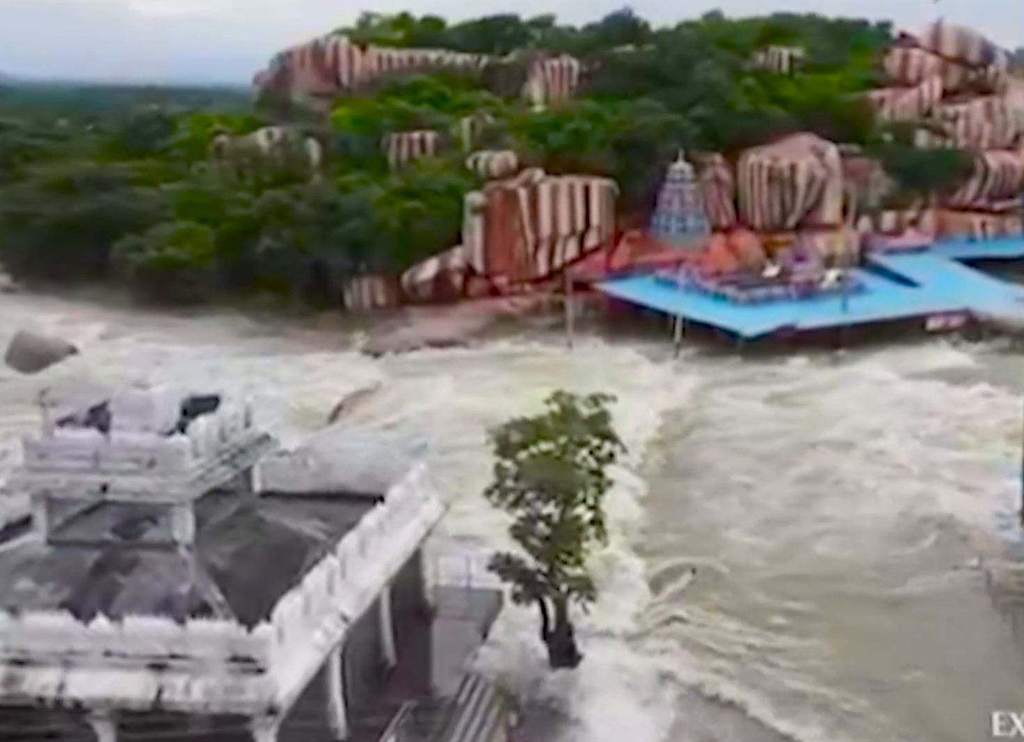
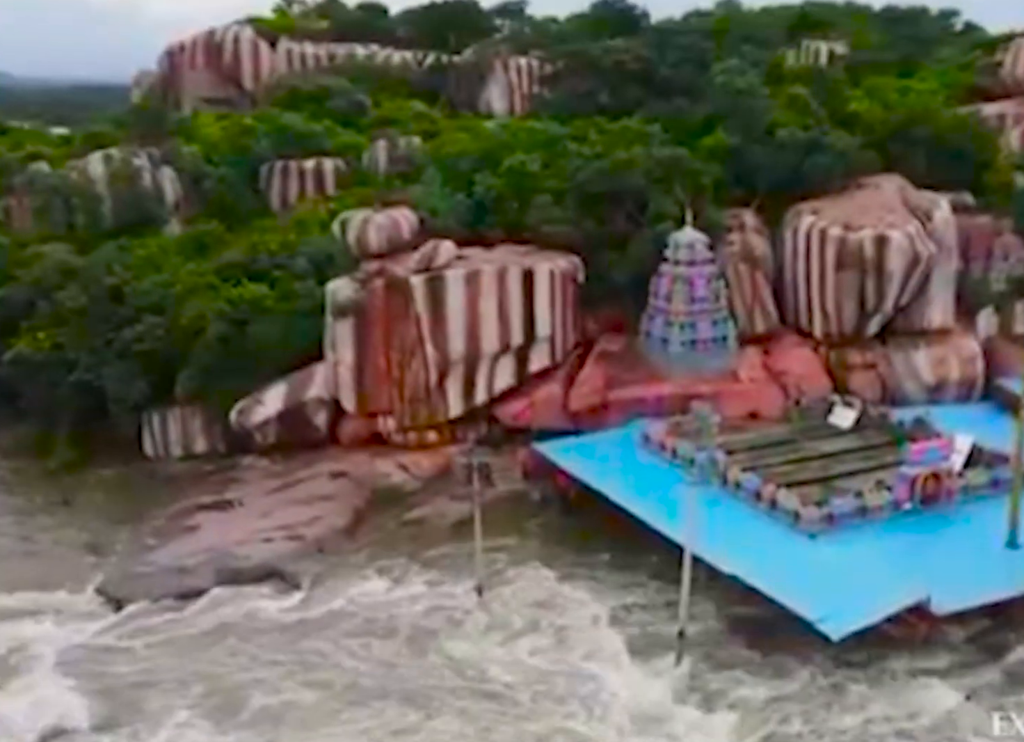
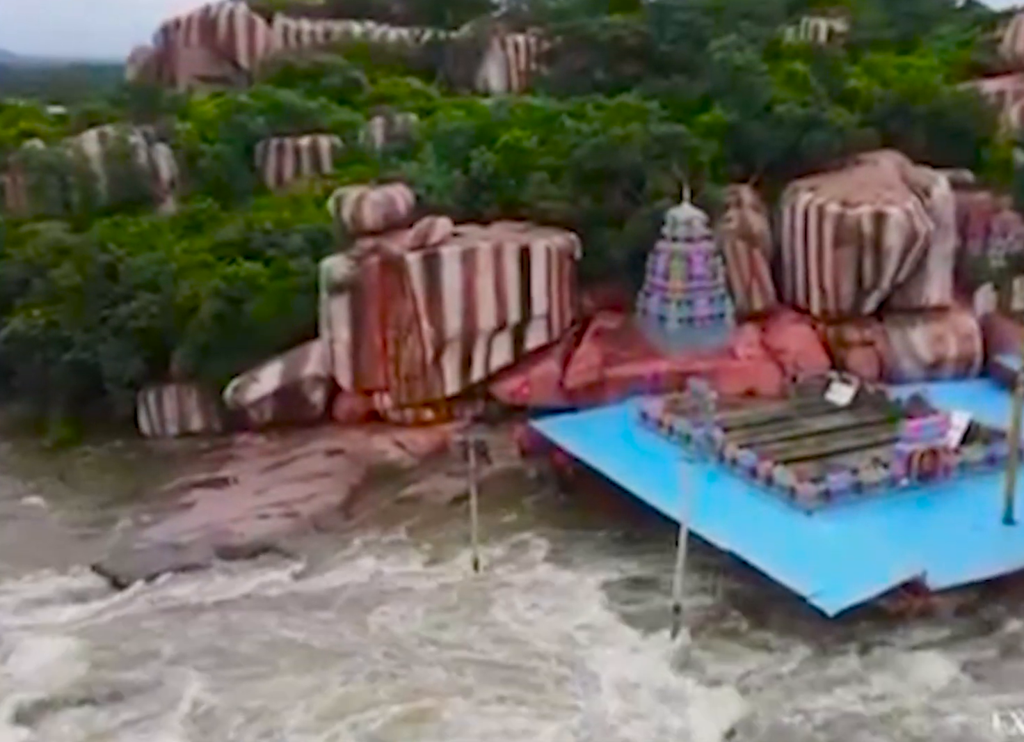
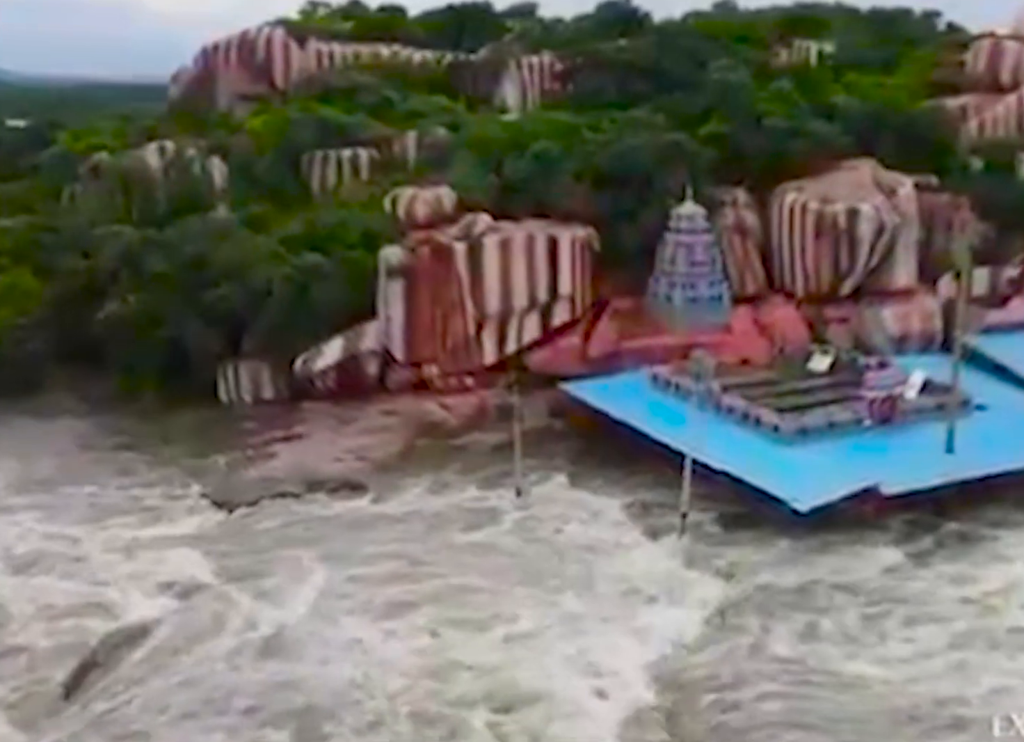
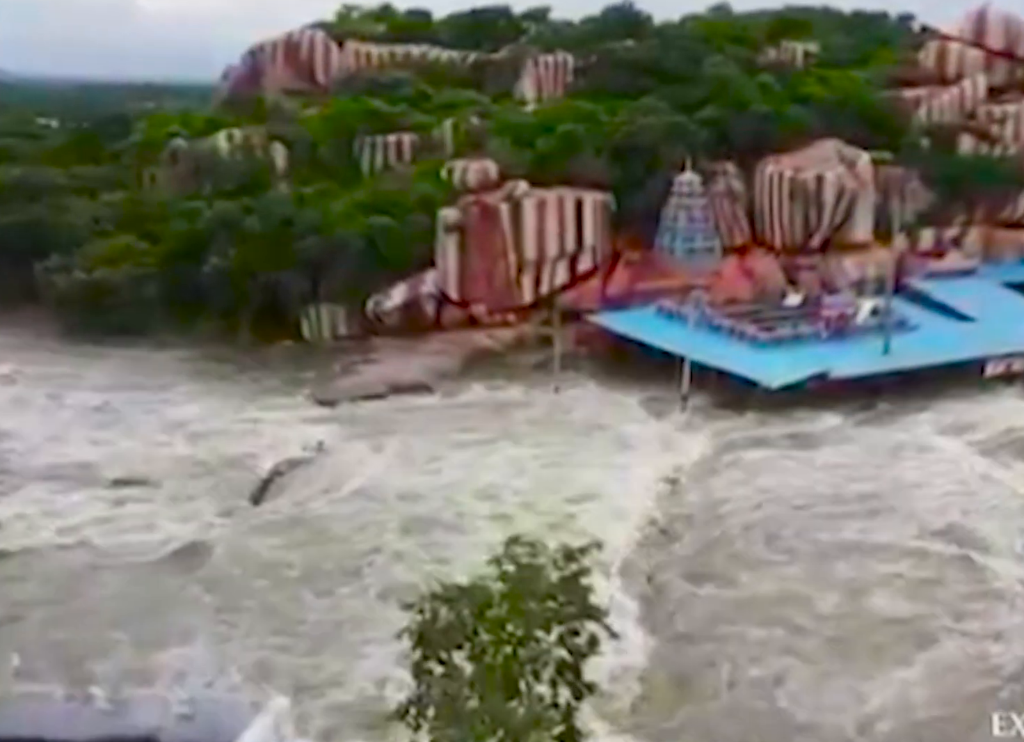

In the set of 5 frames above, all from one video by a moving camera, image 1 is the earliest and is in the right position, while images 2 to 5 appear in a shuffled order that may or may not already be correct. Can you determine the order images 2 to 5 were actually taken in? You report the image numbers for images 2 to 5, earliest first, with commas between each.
5, 4, 2, 3
